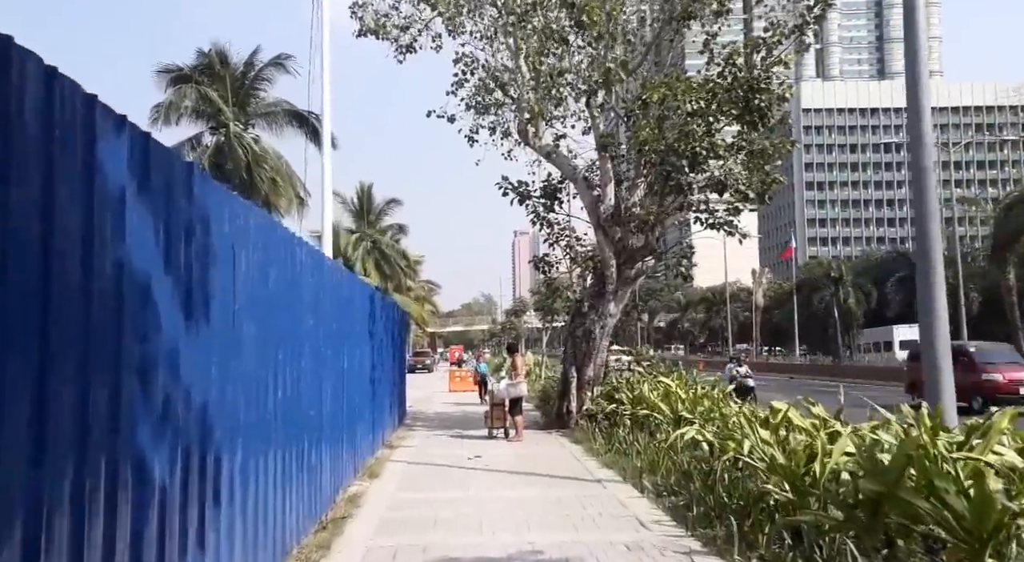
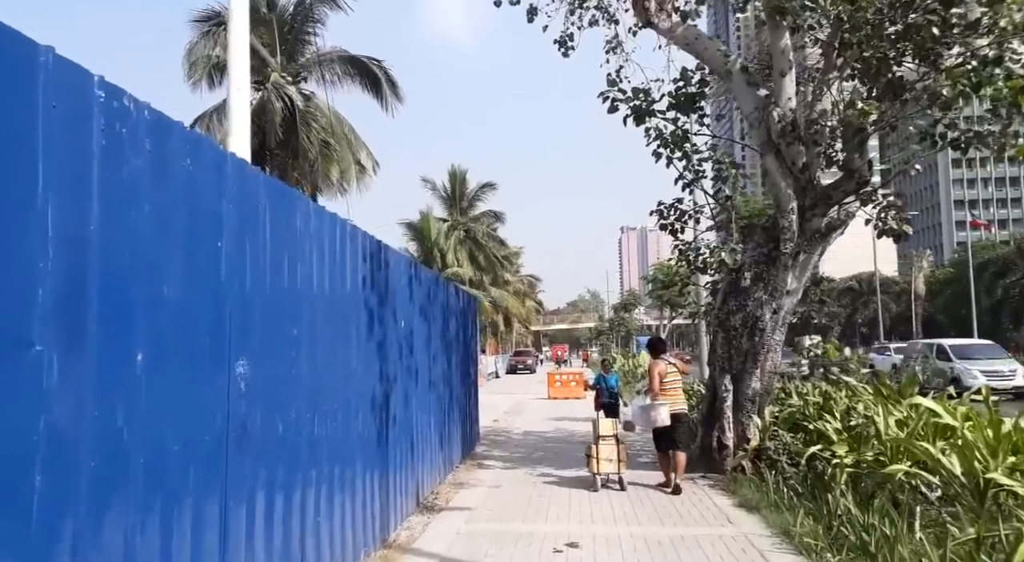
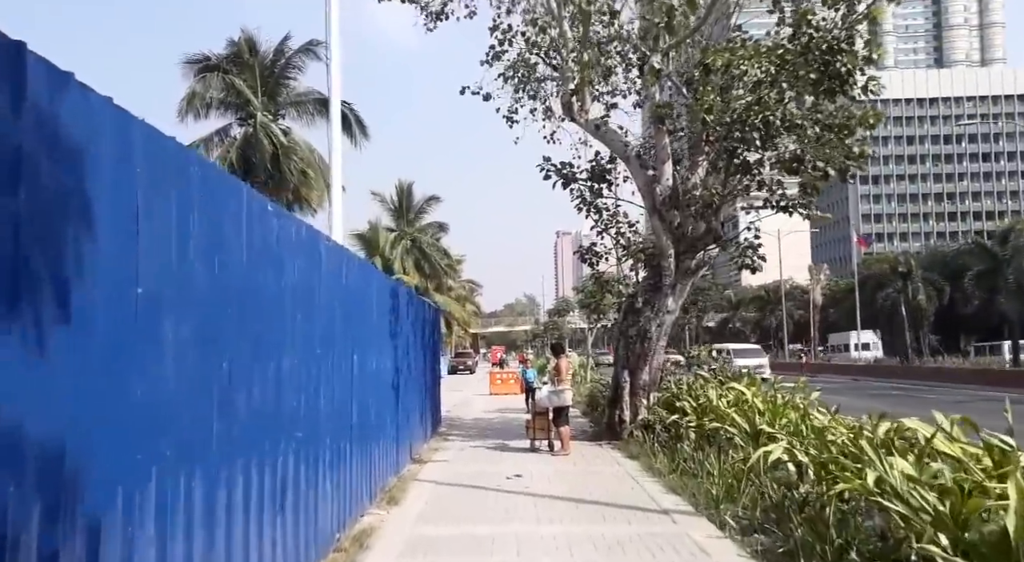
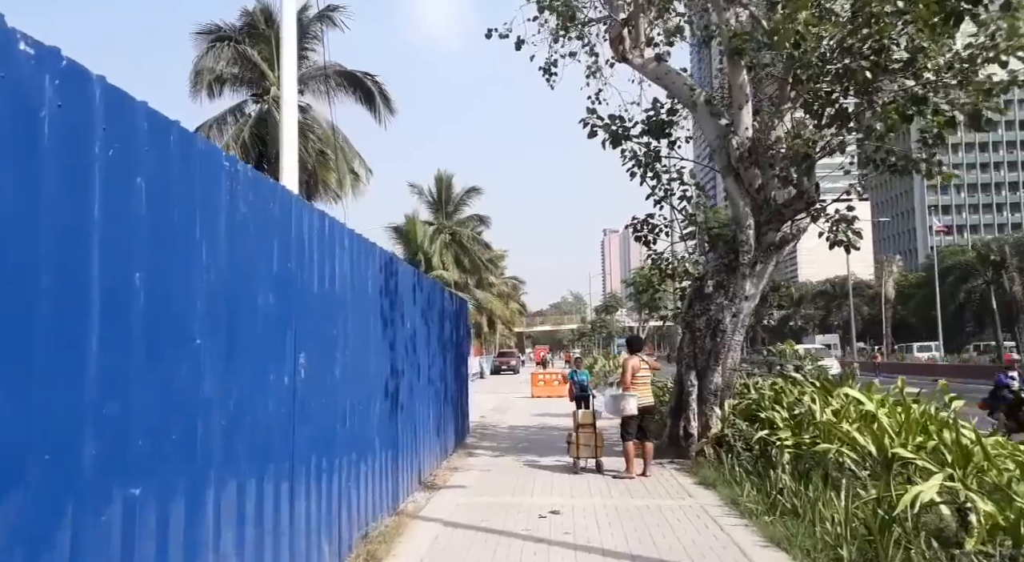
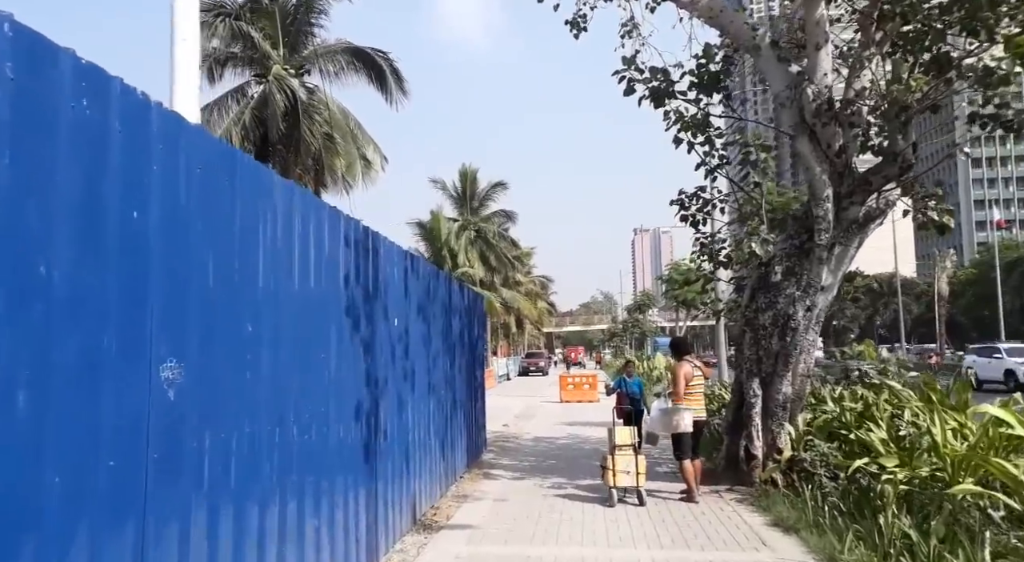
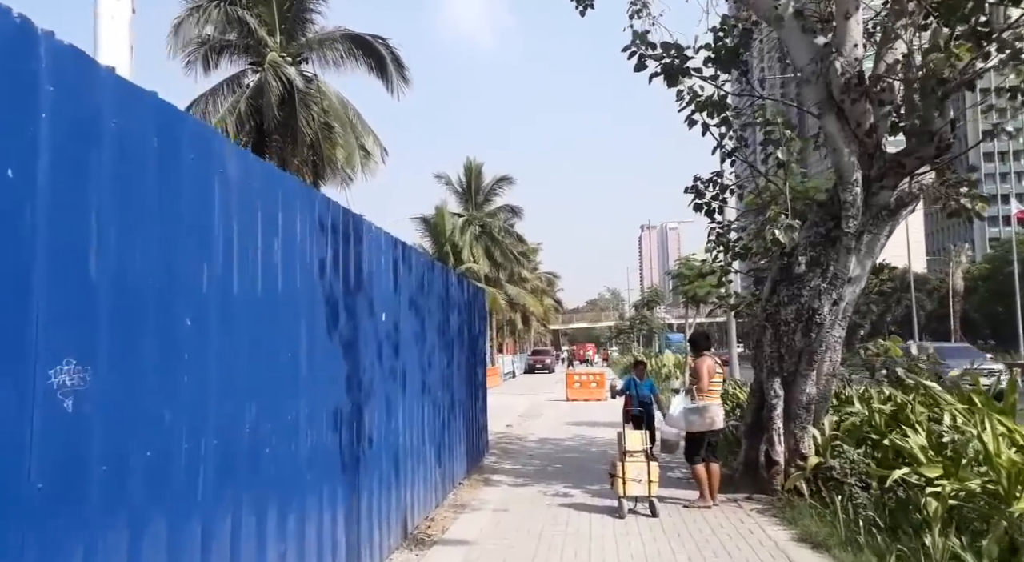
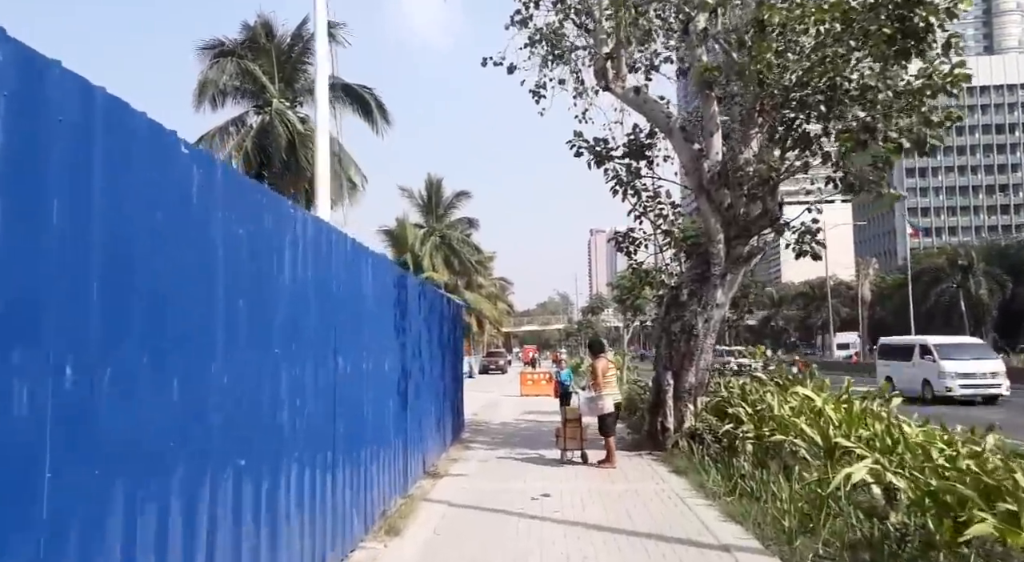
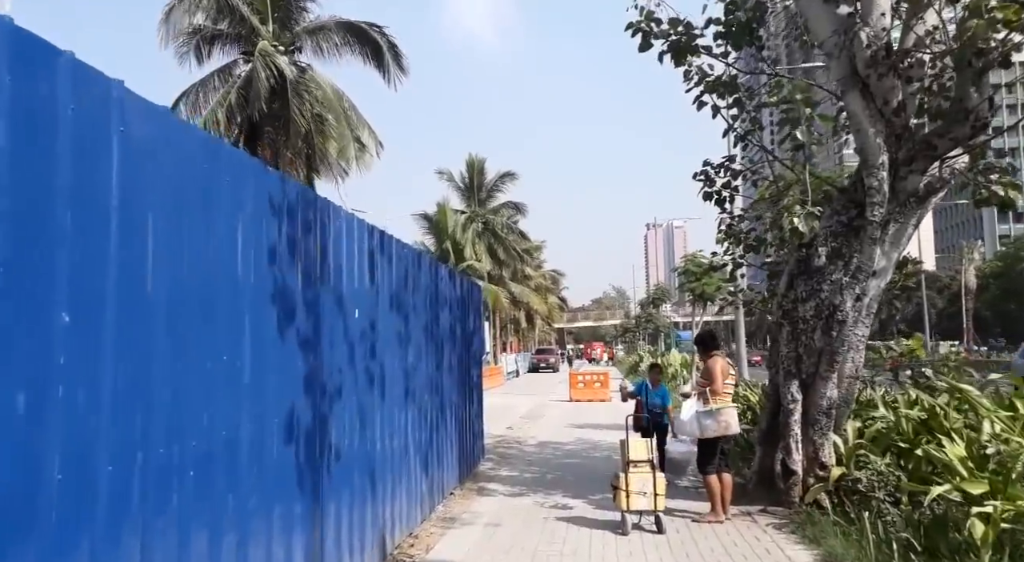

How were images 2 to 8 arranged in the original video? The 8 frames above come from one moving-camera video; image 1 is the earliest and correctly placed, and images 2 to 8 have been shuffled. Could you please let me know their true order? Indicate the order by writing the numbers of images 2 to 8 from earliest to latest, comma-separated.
3, 7, 4, 2, 5, 6, 8
